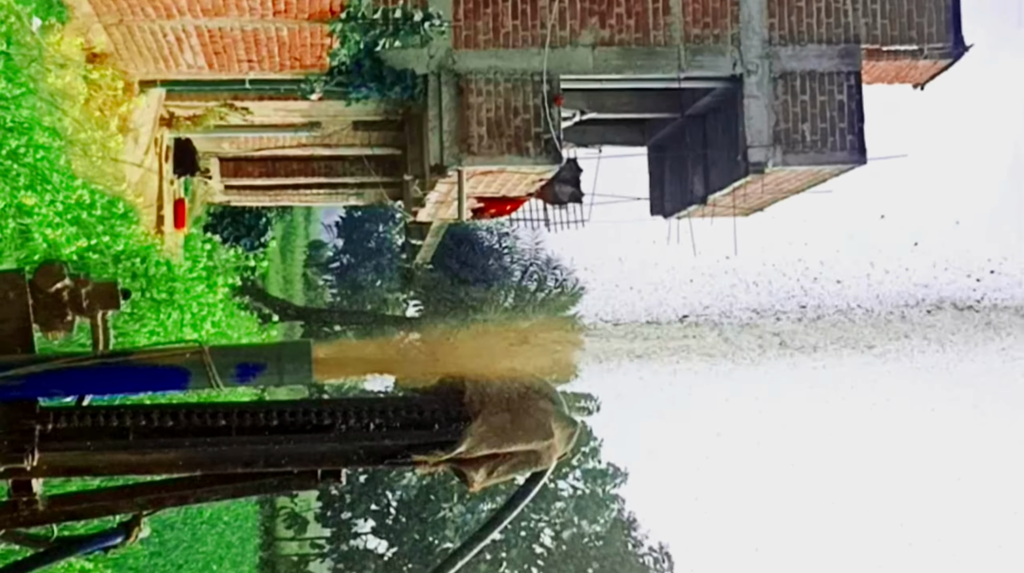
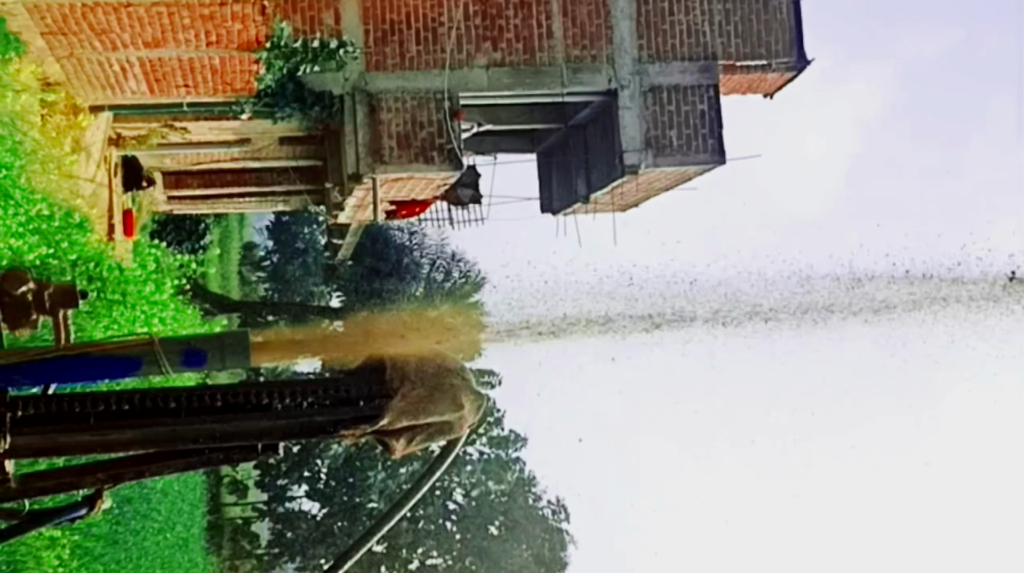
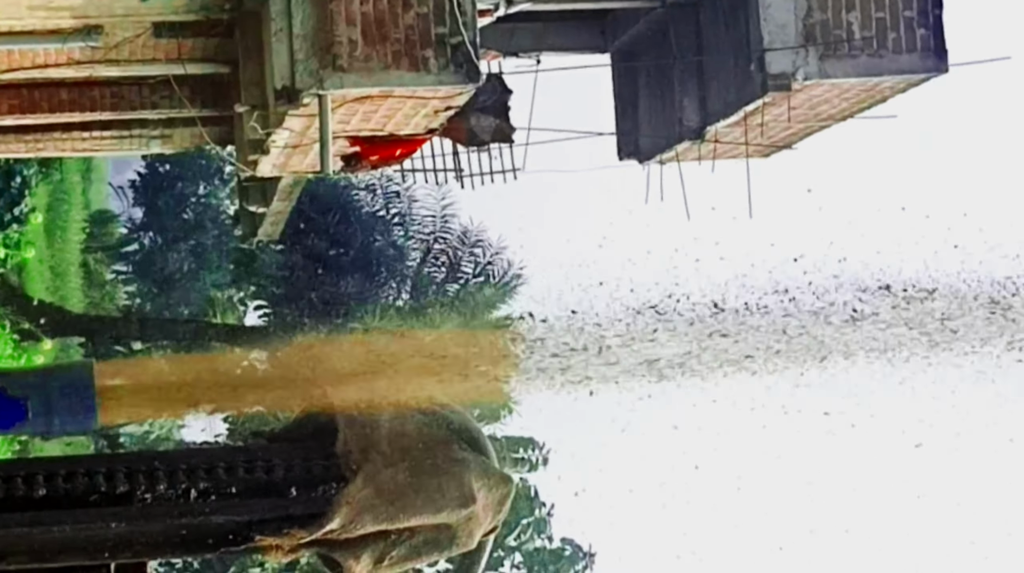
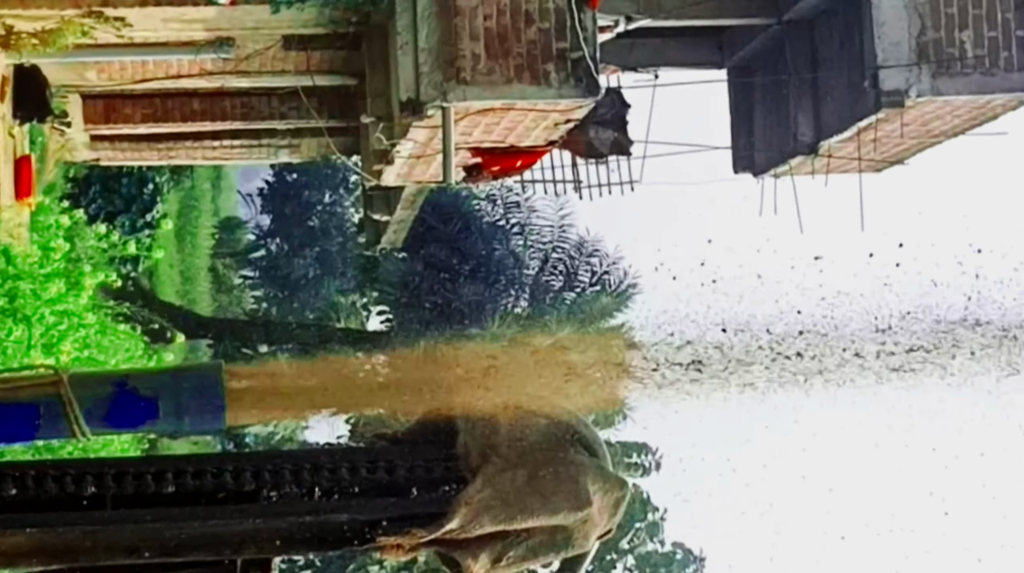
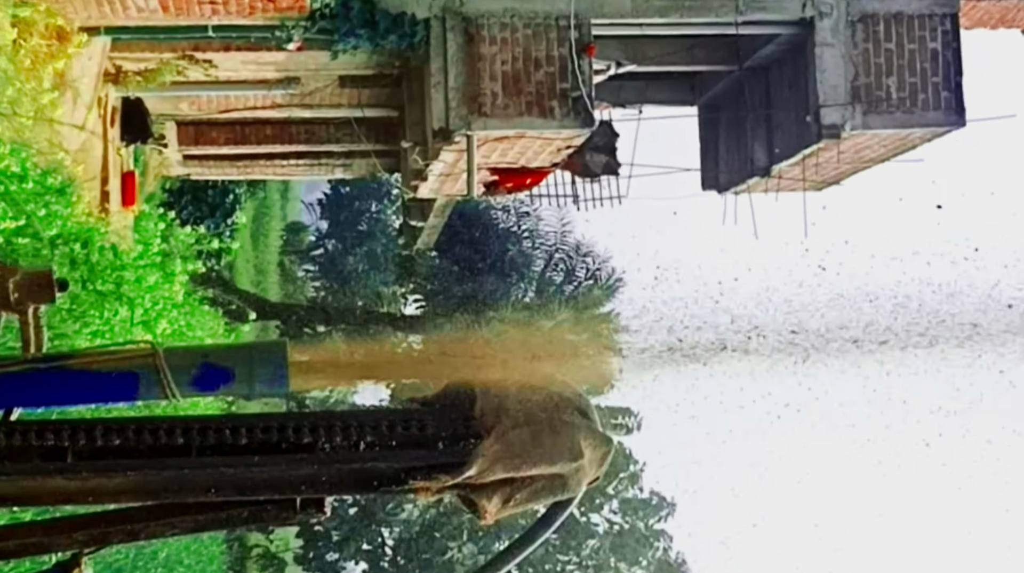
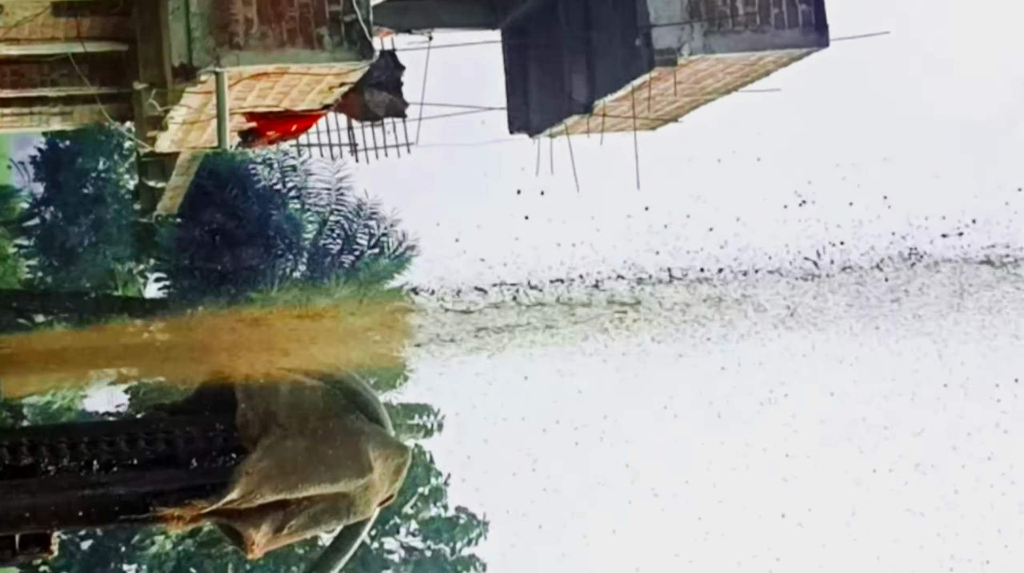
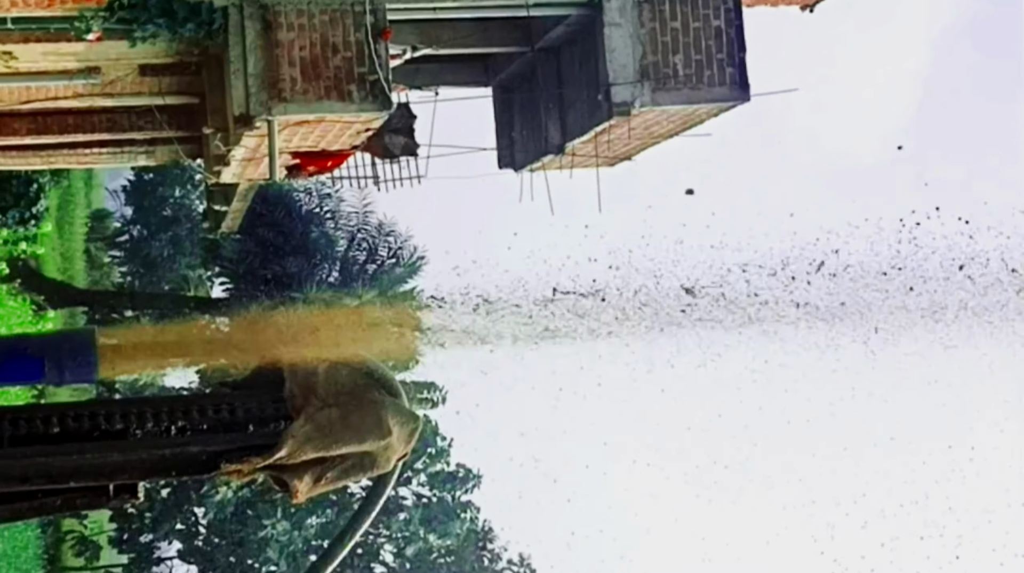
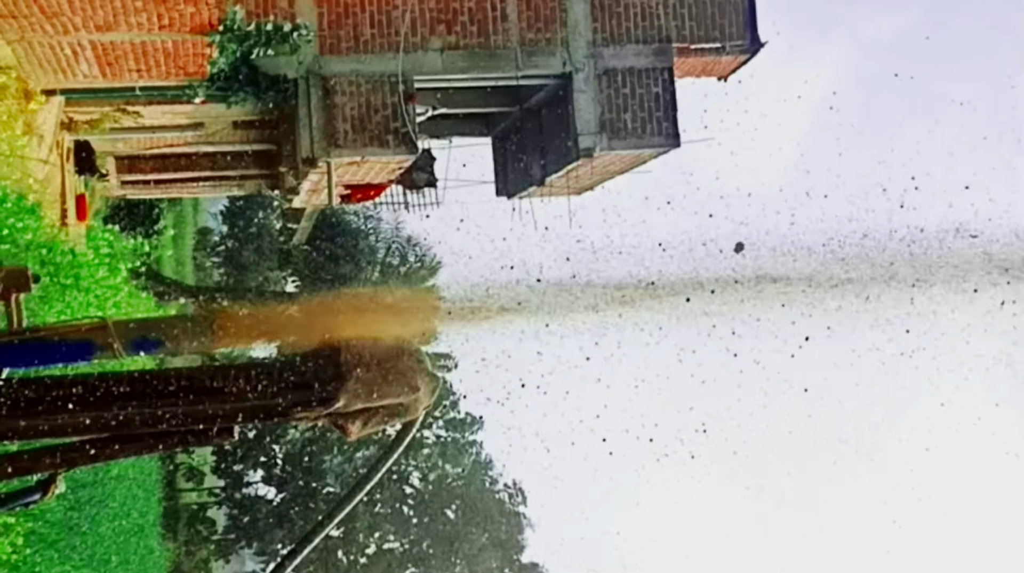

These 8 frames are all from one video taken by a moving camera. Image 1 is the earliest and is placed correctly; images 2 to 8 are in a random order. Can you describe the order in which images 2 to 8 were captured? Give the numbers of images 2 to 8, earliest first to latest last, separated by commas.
5, 4, 3, 6, 7, 8, 2
